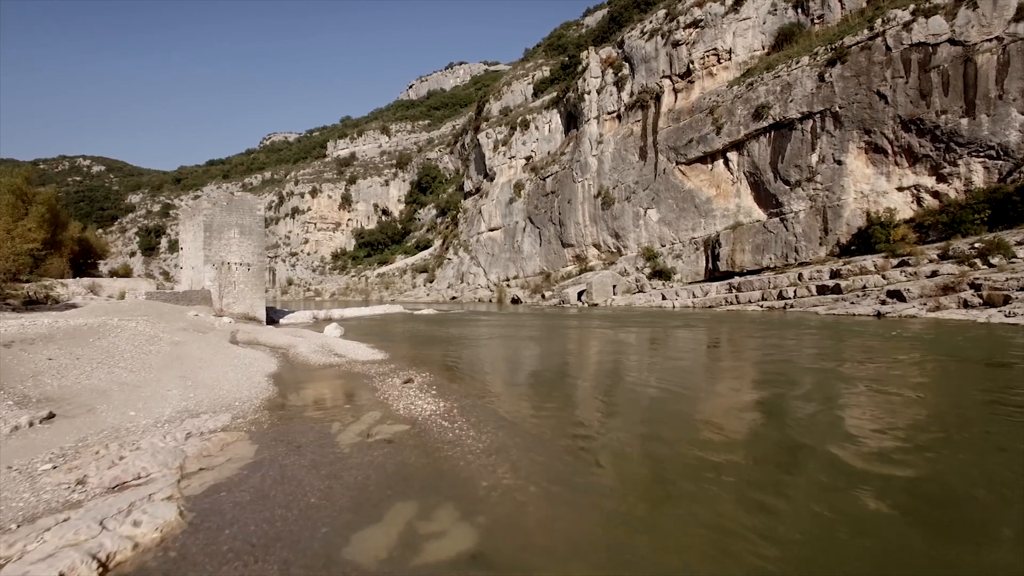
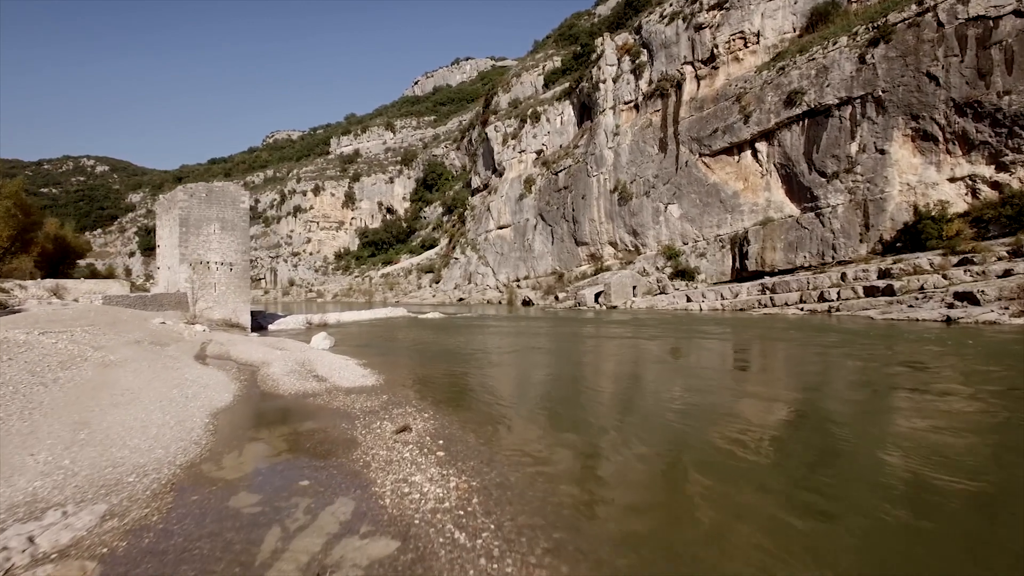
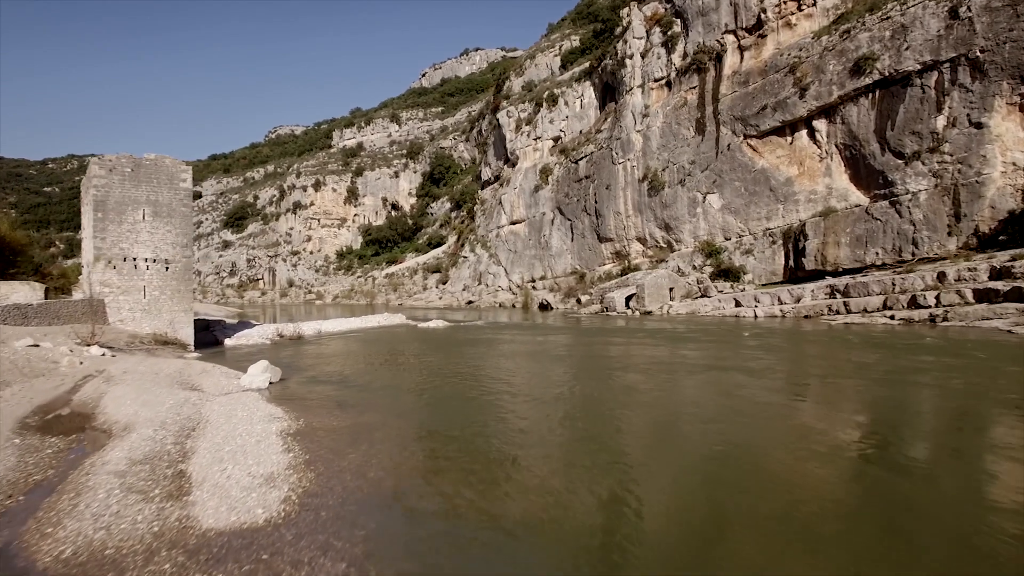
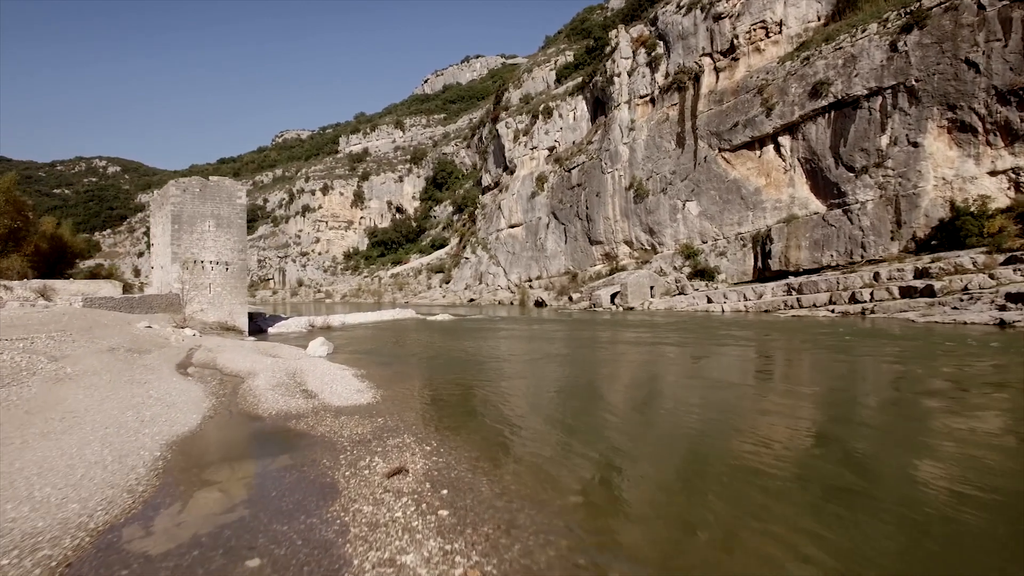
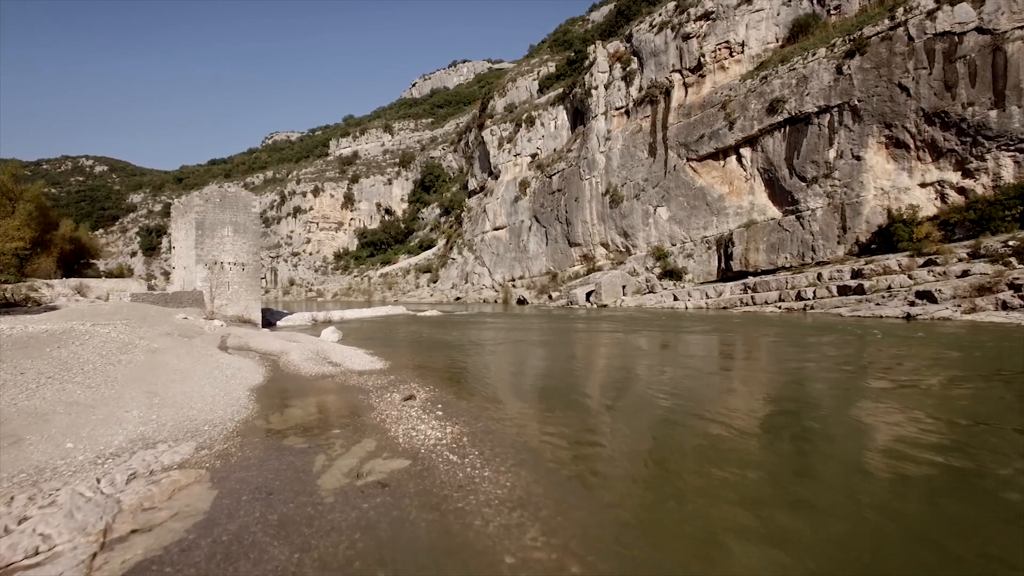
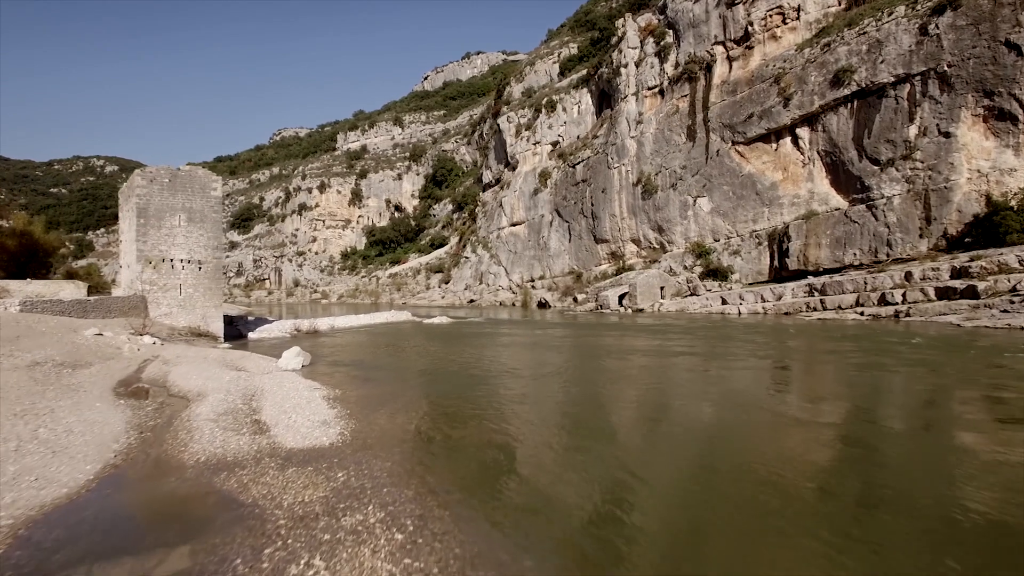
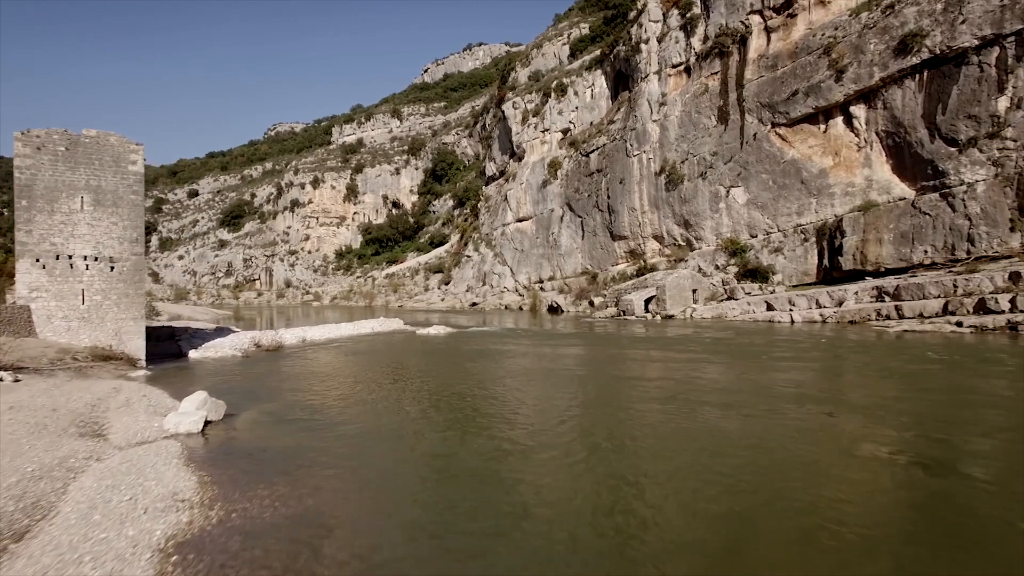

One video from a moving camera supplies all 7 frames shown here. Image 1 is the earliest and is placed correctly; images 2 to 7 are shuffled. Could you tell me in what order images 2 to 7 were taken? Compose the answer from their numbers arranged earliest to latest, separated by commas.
5, 2, 4, 6, 3, 7
